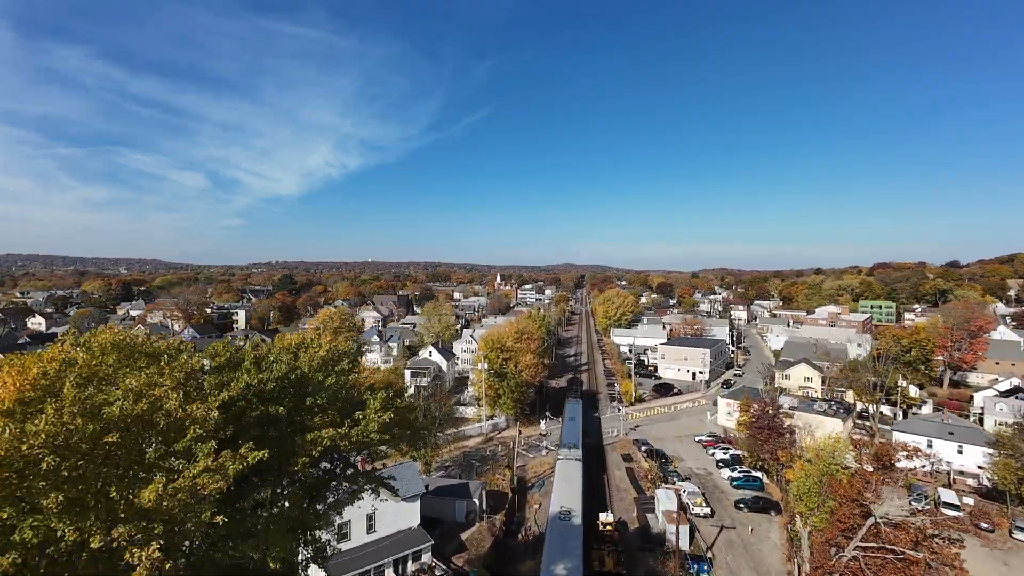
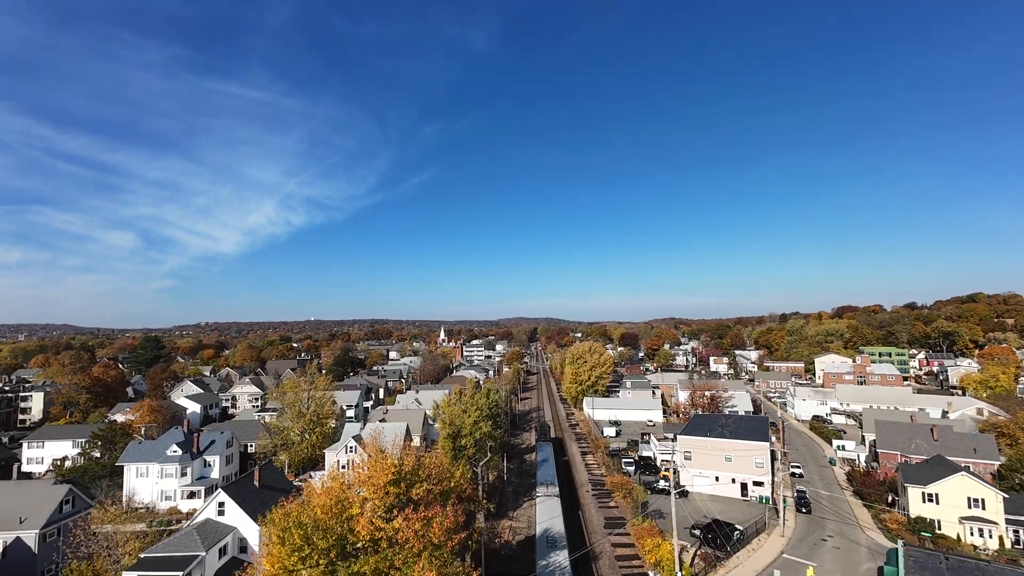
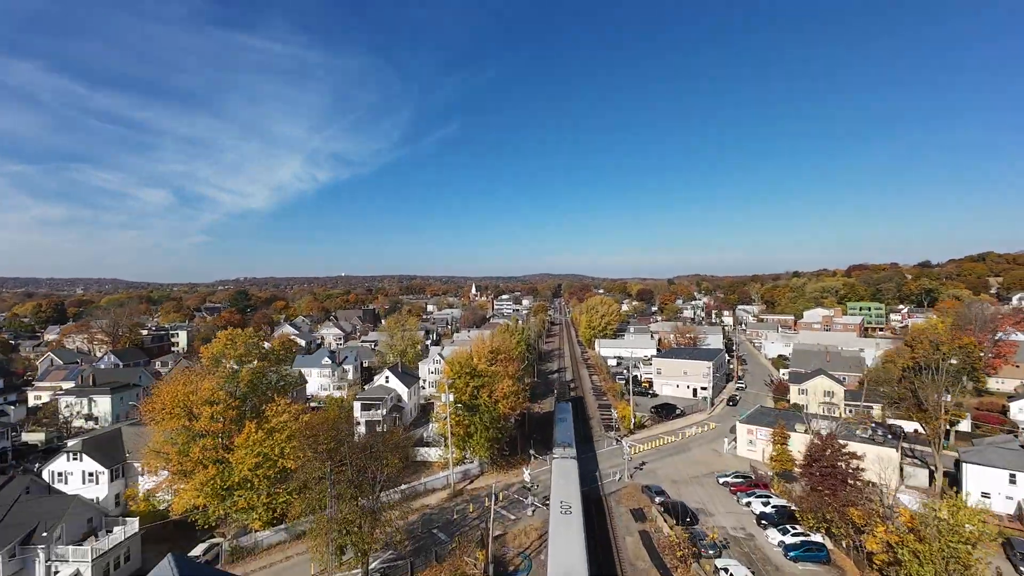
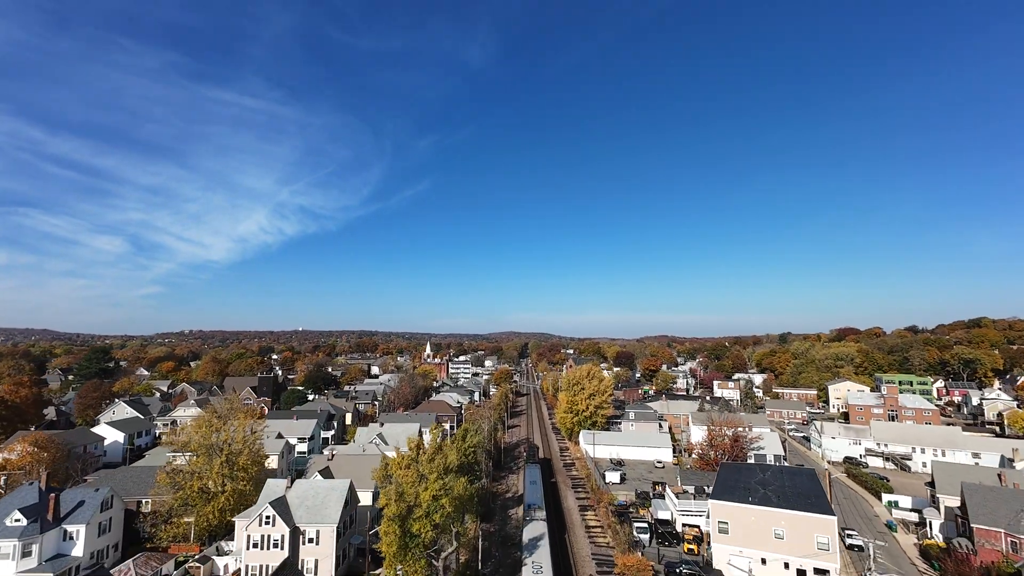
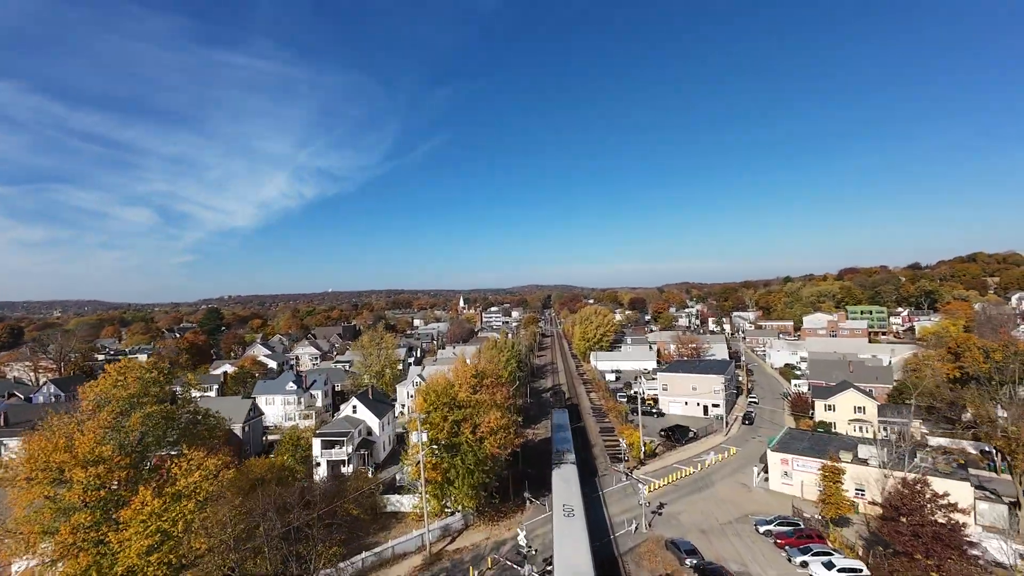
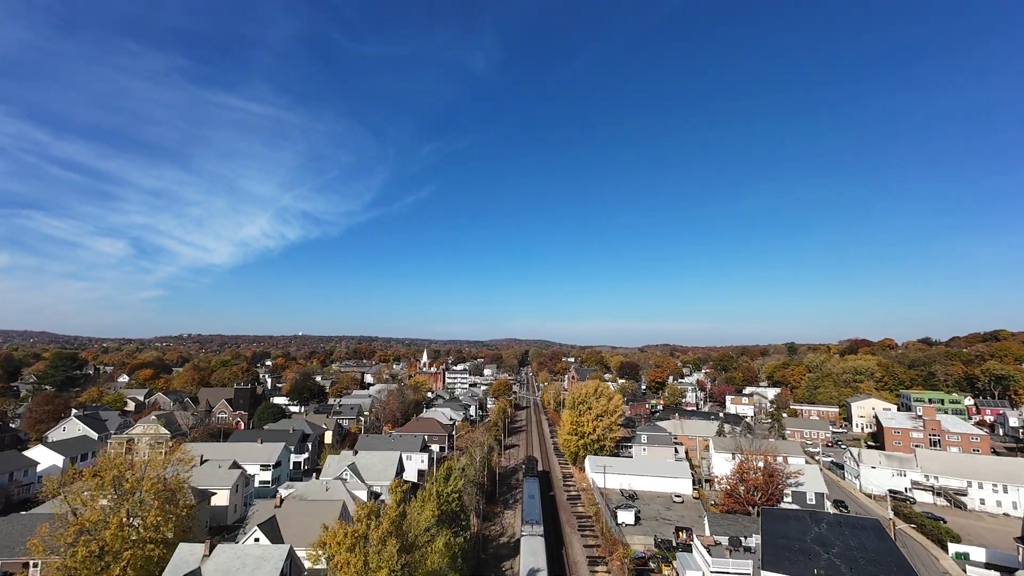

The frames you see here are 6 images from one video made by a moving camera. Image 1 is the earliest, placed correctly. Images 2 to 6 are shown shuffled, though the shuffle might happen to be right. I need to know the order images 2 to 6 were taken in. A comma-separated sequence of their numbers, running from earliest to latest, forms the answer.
3, 5, 2, 4, 6
